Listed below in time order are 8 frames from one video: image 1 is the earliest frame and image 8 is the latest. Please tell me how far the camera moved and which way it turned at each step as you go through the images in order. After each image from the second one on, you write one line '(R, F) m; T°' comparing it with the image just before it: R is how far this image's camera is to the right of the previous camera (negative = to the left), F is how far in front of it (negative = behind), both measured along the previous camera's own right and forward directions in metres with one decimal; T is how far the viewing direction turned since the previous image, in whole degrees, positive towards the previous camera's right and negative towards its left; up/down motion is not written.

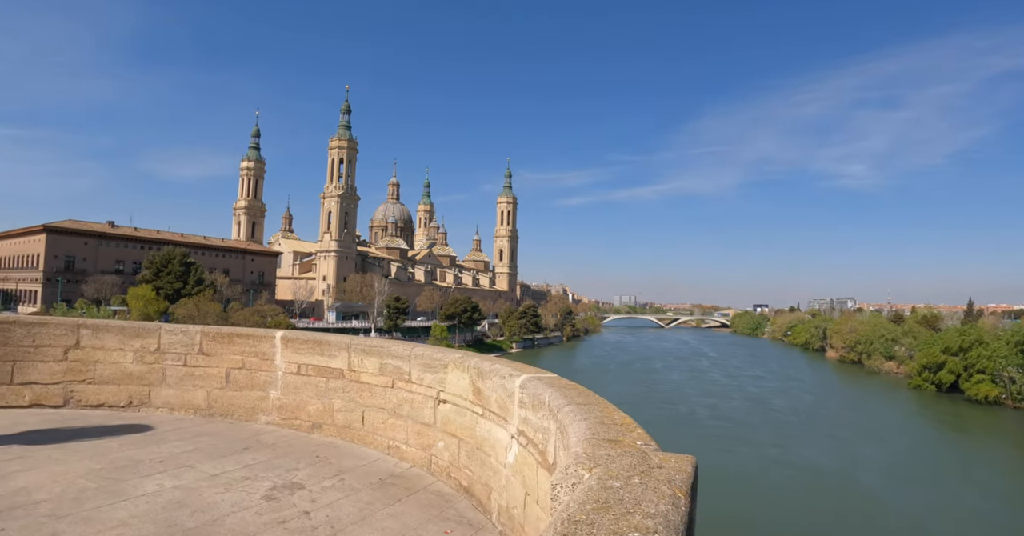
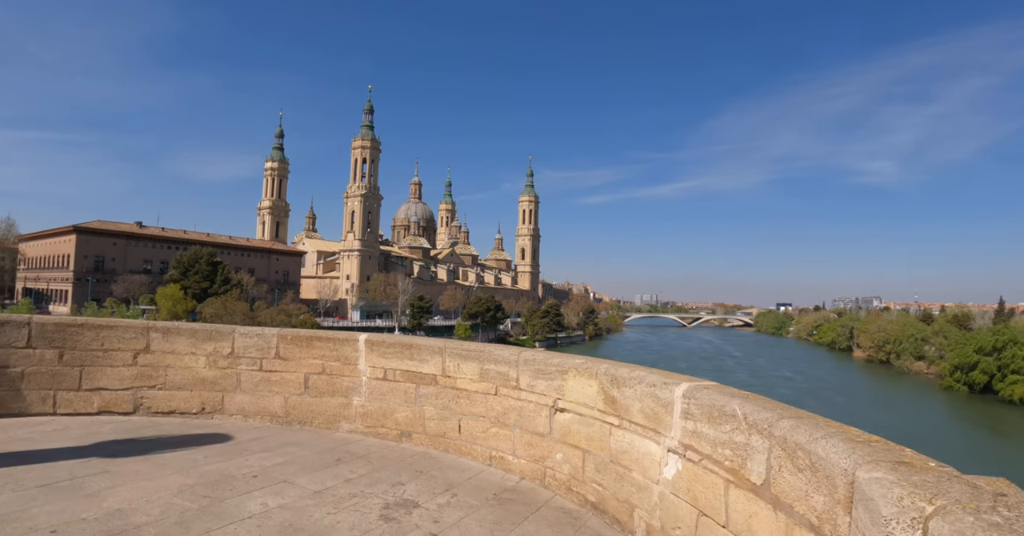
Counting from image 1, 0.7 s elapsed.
(-0.7, +0.4) m; -1°
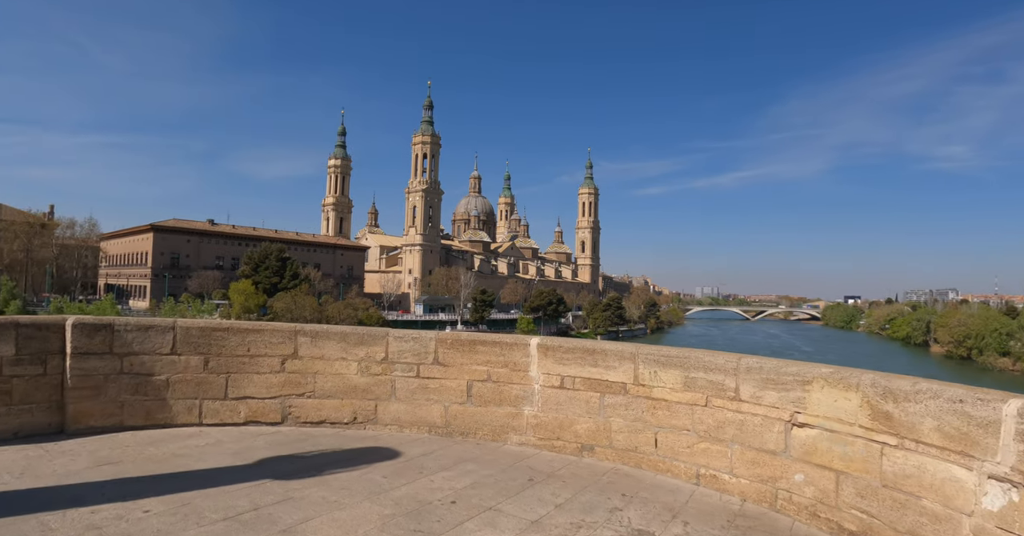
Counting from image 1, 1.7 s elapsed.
(-1.1, +0.6) m; -4°
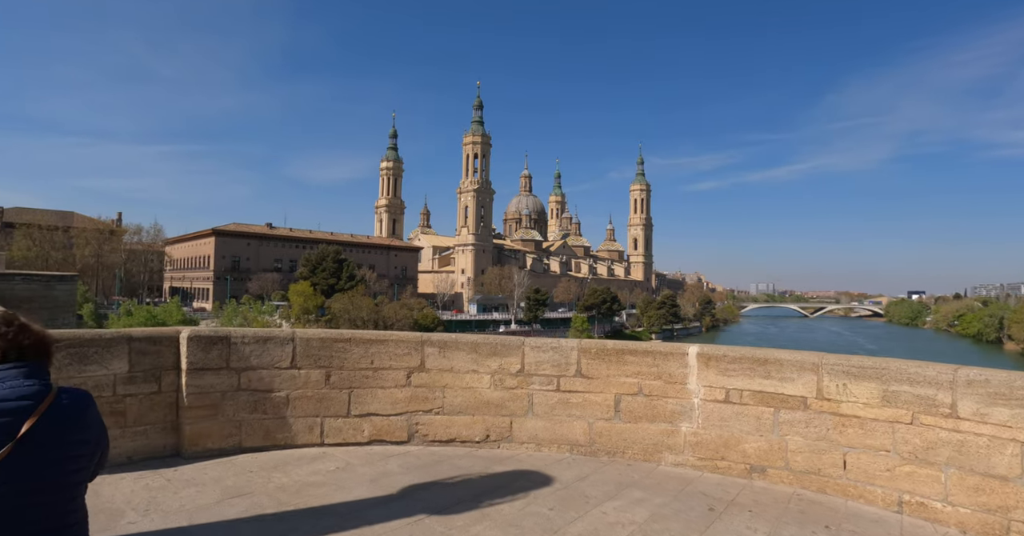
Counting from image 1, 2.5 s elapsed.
(-0.7, +0.5) m; -4°
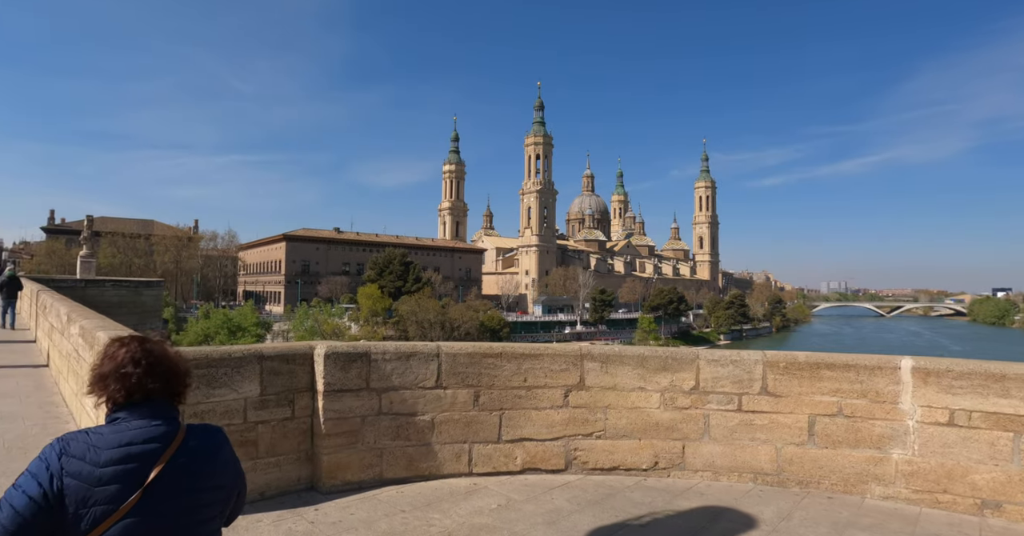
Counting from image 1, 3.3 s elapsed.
(-0.7, +0.5) m; -5°
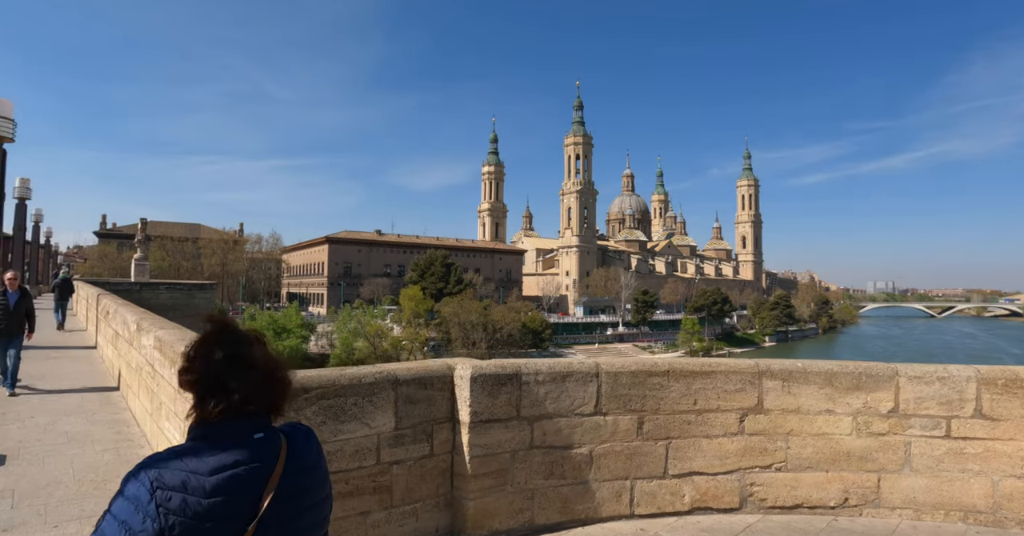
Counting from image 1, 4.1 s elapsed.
(-0.7, +0.4) m; -3°
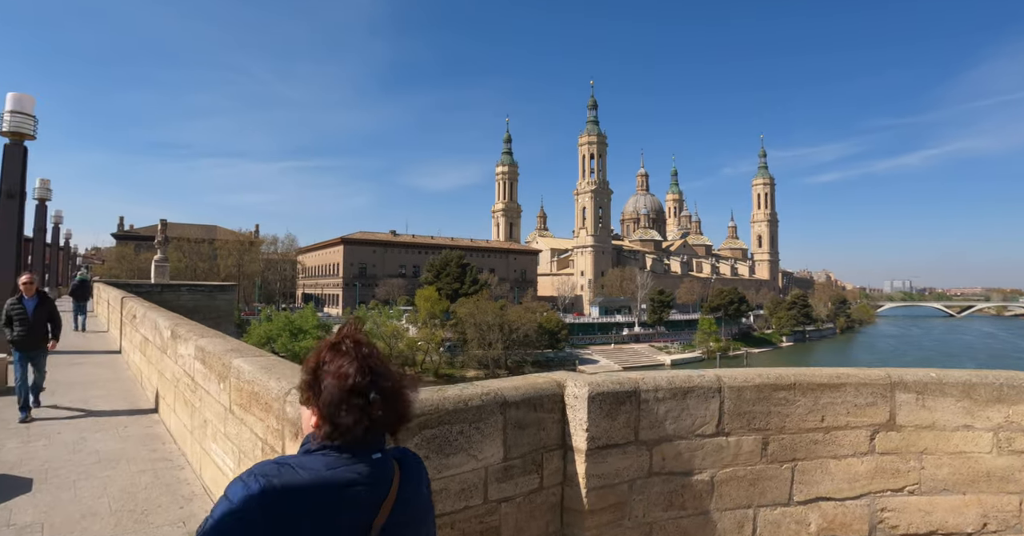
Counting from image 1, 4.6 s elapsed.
(-0.4, +0.3) m; -1°
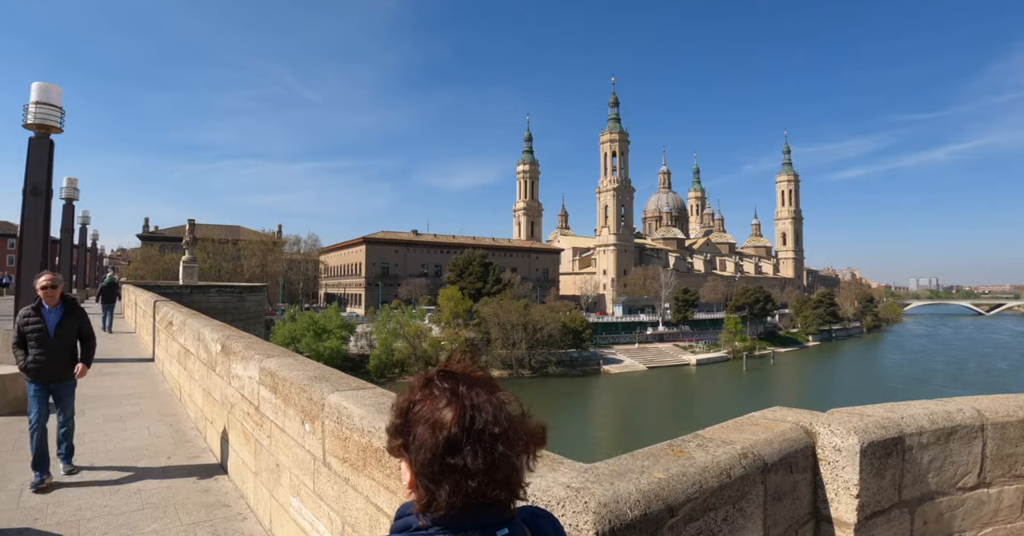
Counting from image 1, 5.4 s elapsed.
(-0.6, +0.4) m; -1°
